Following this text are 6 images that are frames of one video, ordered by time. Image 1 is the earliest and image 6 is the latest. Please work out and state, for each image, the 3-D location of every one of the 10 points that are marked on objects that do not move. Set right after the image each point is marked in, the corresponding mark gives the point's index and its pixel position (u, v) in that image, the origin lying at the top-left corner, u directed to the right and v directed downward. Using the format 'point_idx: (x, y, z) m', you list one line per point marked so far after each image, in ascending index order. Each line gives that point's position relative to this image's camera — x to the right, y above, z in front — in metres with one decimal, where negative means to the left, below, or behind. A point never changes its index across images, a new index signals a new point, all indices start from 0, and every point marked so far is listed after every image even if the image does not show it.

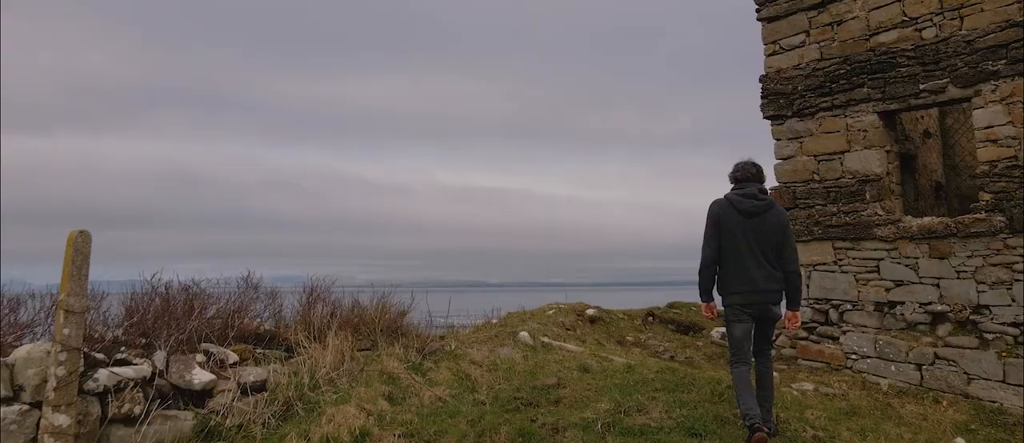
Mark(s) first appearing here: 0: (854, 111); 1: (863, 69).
0: (+3.9, +1.3, +7.0) m
1: (+4.0, +1.7, +6.9) m
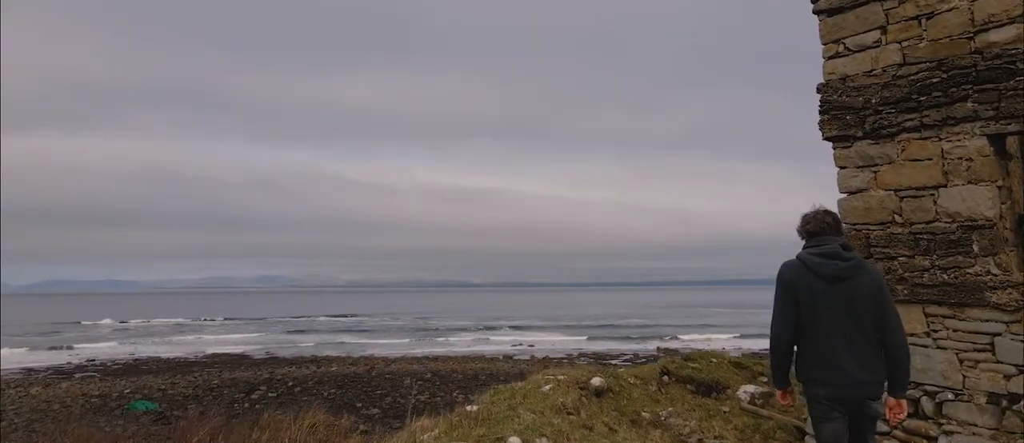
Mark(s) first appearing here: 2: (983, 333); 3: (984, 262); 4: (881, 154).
0: (+3.8, +0.8, +5.3) m
1: (+3.9, +1.2, +5.2) m
2: (+3.9, -0.9, +5.0) m
3: (+3.9, -0.3, +5.0) m
4: (+3.4, +0.6, +5.7) m
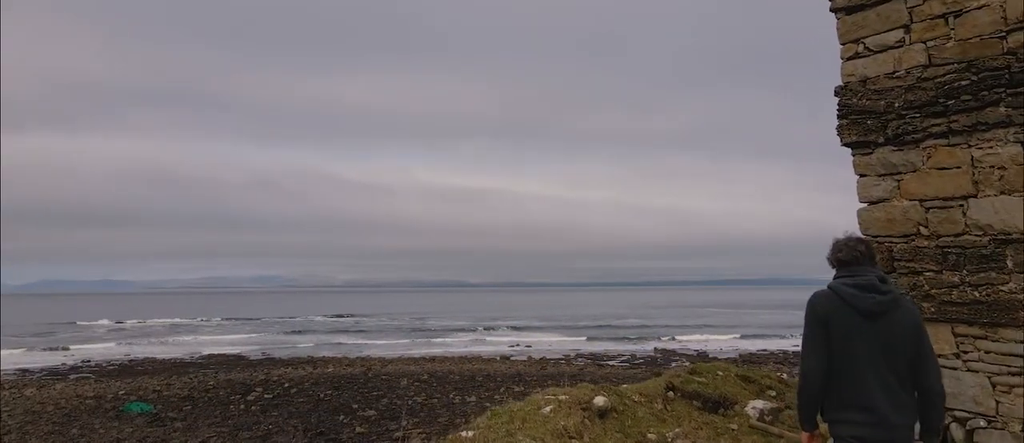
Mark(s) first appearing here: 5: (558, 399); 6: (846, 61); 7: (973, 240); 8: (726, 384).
0: (+3.8, +0.7, +4.9) m
1: (+3.9, +1.1, +4.8) m
2: (+3.8, -1.0, +4.6) m
3: (+3.9, -0.4, +4.7) m
4: (+3.4, +0.5, +5.3) m
5: (+0.5, -1.9, +6.7) m
6: (+3.1, +1.5, +5.7) m
7: (+3.7, -0.2, +4.9) m
8: (+2.9, -2.2, +8.4) m
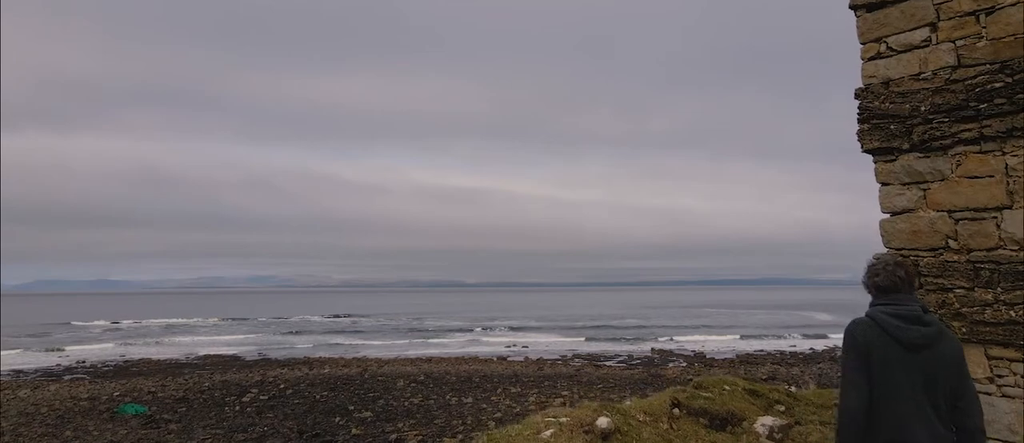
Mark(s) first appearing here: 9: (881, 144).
0: (+3.8, +0.6, +4.6) m
1: (+3.9, +1.0, +4.5) m
2: (+3.8, -1.1, +4.3) m
3: (+3.9, -0.5, +4.3) m
4: (+3.4, +0.4, +4.9) m
5: (+0.5, -2.0, +6.3) m
6: (+3.1, +1.4, +5.4) m
7: (+3.7, -0.3, +4.5) m
8: (+2.9, -2.3, +8.0) m
9: (+3.1, +0.7, +5.2) m
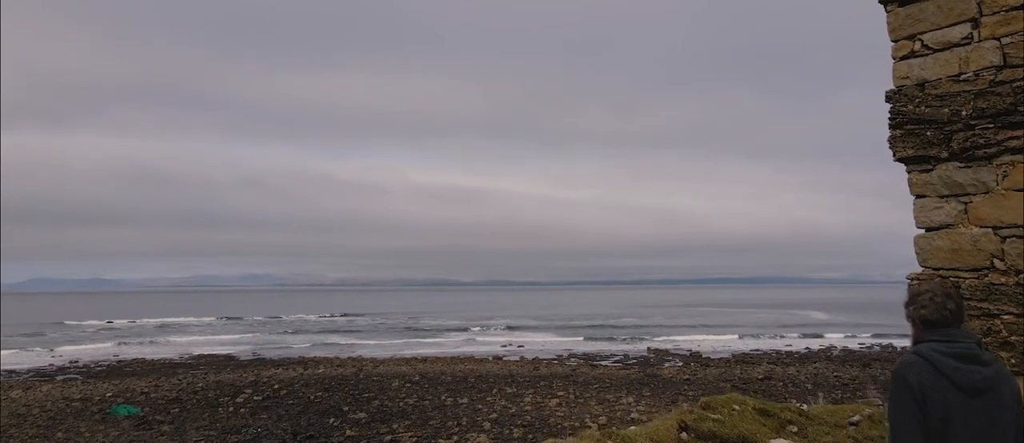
0: (+3.8, +0.4, +4.1) m
1: (+3.8, +0.9, +4.0) m
2: (+3.8, -1.2, +3.8) m
3: (+3.9, -0.7, +3.8) m
4: (+3.4, +0.3, +4.4) m
5: (+0.4, -2.1, +5.8) m
6: (+3.1, +1.3, +4.9) m
7: (+3.7, -0.4, +4.0) m
8: (+2.9, -2.5, +7.5) m
9: (+3.1, +0.5, +4.7) m
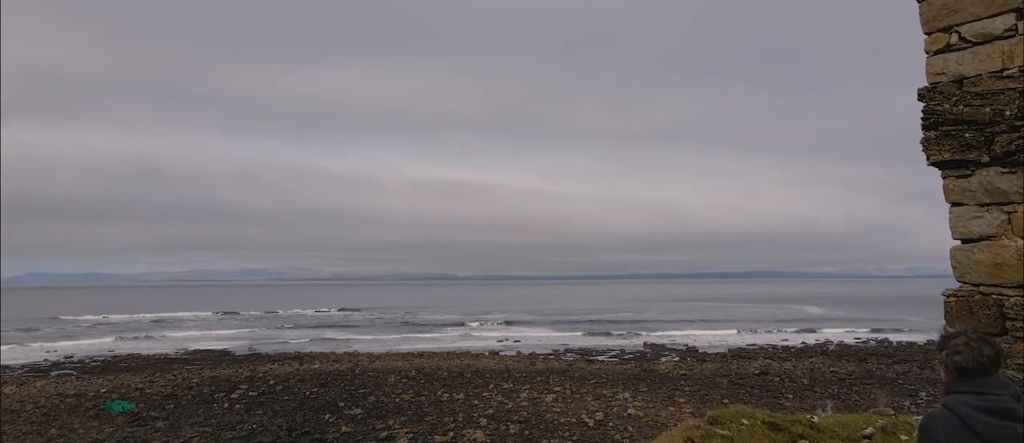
0: (+3.7, +0.4, +3.6) m
1: (+3.8, +0.8, +3.6) m
2: (+3.8, -1.3, +3.4) m
3: (+3.8, -0.7, +3.4) m
4: (+3.3, +0.2, +4.0) m
5: (+0.4, -2.2, +5.4) m
6: (+3.1, +1.2, +4.4) m
7: (+3.6, -0.5, +3.6) m
8: (+2.8, -2.5, +7.1) m
9: (+3.1, +0.5, +4.3) m
